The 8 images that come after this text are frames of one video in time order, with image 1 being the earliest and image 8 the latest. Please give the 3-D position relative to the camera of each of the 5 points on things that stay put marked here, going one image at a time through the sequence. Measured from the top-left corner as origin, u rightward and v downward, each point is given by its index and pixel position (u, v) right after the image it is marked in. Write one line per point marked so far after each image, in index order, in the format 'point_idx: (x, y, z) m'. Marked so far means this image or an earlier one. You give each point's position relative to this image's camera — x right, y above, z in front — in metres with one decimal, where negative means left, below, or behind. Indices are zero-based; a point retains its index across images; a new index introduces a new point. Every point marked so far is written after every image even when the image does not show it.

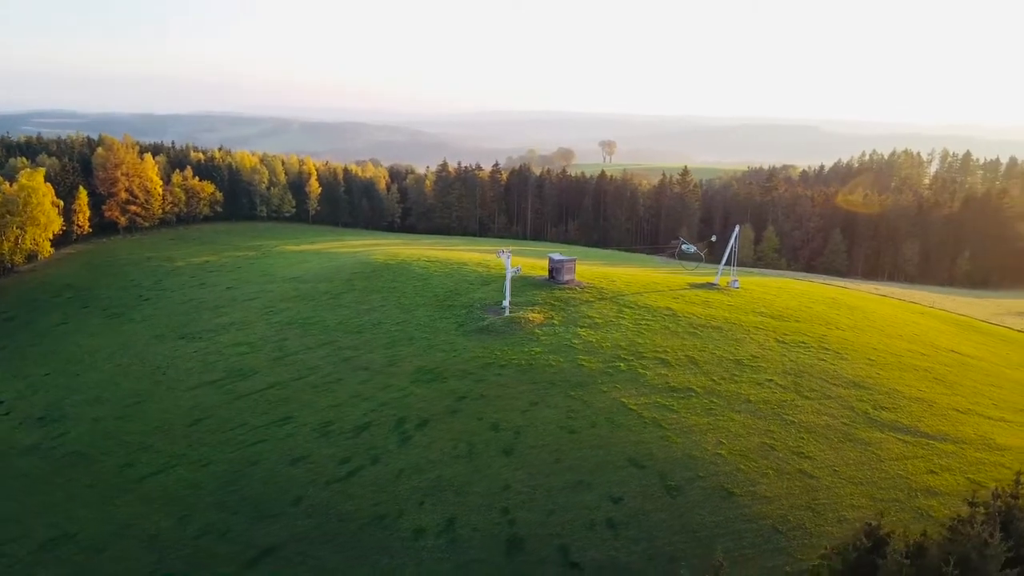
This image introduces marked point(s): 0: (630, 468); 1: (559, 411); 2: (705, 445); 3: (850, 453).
0: (+3.3, -5.0, +16.7) m
1: (+1.5, -4.0, +19.5) m
2: (+6.0, -4.8, +18.7) m
3: (+11.3, -5.5, +20.0) m
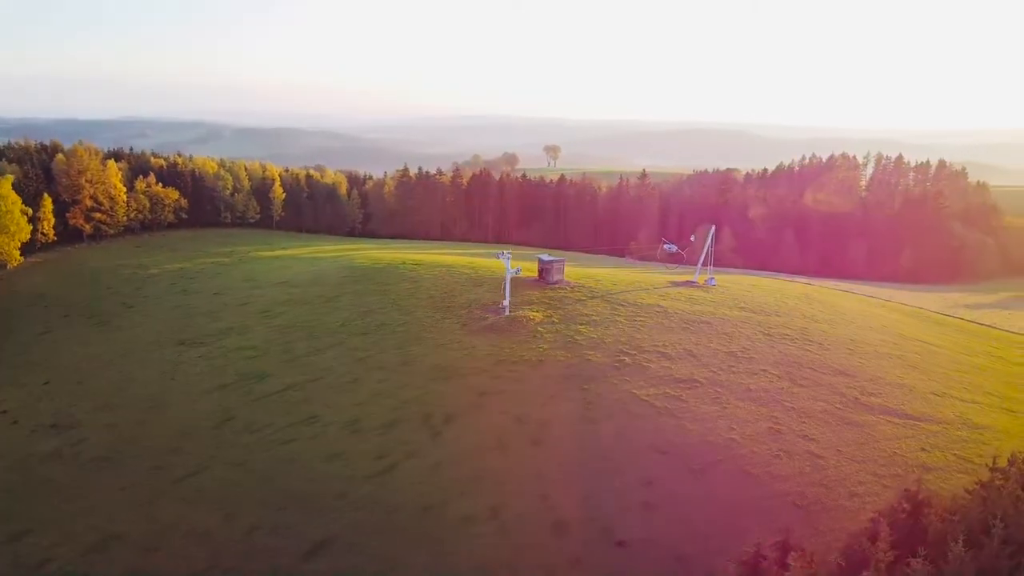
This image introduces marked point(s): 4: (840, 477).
0: (+4.1, -4.8, +17.4) m
1: (+2.2, -3.8, +20.2) m
2: (+6.7, -4.6, +19.6) m
3: (+11.9, -5.2, +21.3) m
4: (+9.7, -5.6, +17.7) m
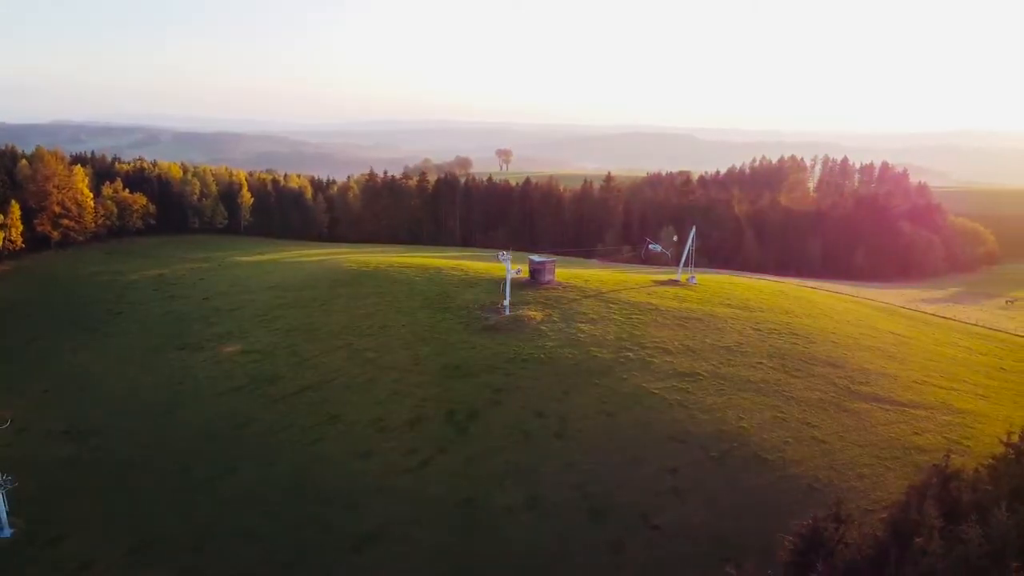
0: (+4.8, -4.7, +18.1) m
1: (+2.8, -3.7, +20.7) m
2: (+7.3, -4.4, +20.4) m
3: (+12.4, -4.9, +22.3) m
4: (+10.4, -5.4, +18.6) m
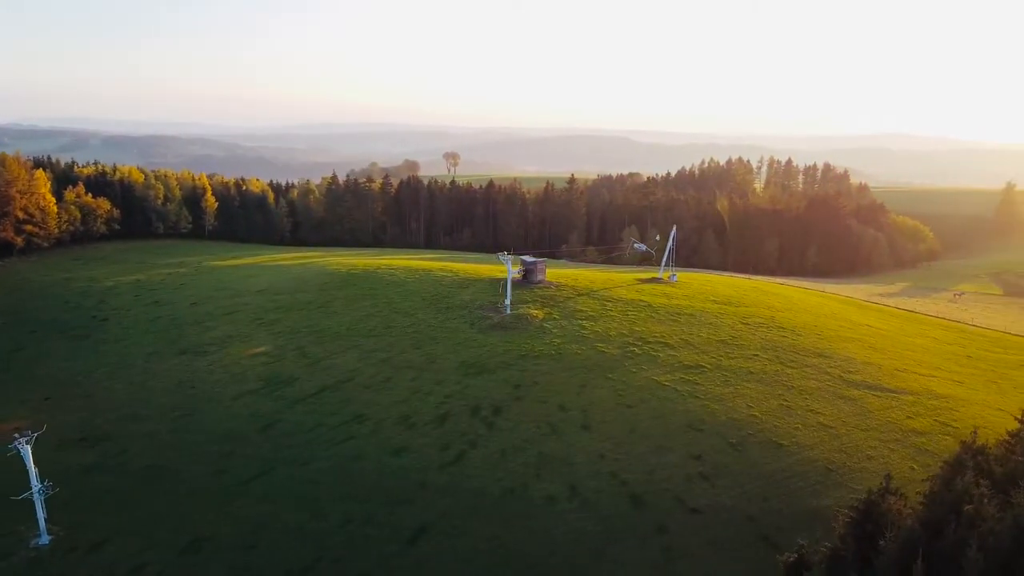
0: (+5.6, -4.5, +18.7) m
1: (+3.4, -3.6, +21.2) m
2: (+8.0, -4.2, +21.1) m
3: (+13.0, -4.6, +23.3) m
4: (+11.1, -5.1, +19.6) m
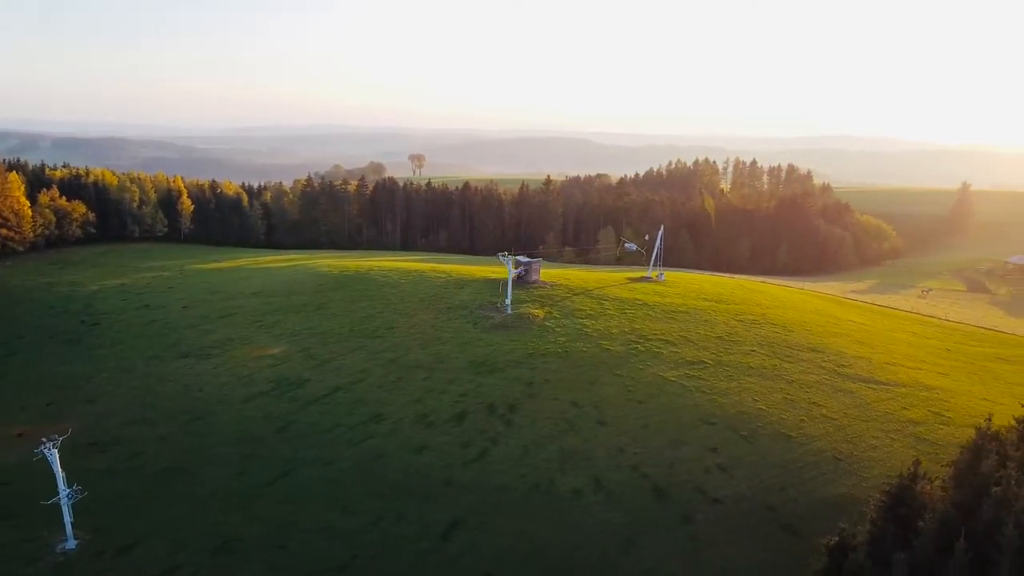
0: (+6.1, -4.4, +19.1) m
1: (+3.8, -3.5, +21.6) m
2: (+8.4, -4.1, +21.6) m
3: (+13.3, -4.5, +24.0) m
4: (+11.6, -4.9, +20.2) m
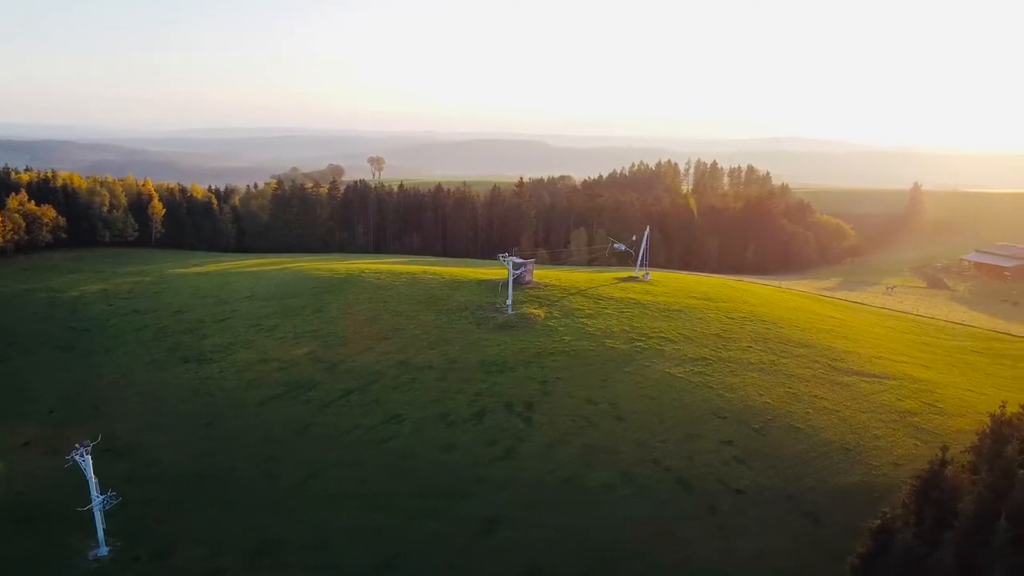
0: (+6.7, -4.3, +19.6) m
1: (+4.3, -3.5, +22.0) m
2: (+8.8, -4.0, +22.2) m
3: (+13.7, -4.3, +24.8) m
4: (+12.1, -4.8, +20.9) m
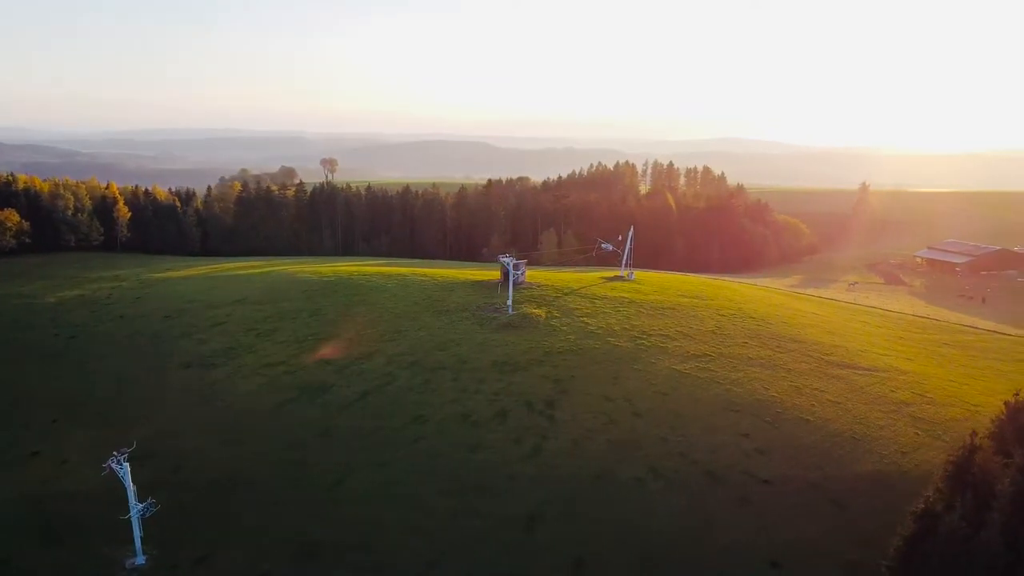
0: (+7.3, -4.2, +20.1) m
1: (+4.8, -3.4, +22.4) m
2: (+9.3, -3.9, +22.9) m
3: (+14.0, -4.1, +25.7) m
4: (+12.7, -4.6, +21.7) m
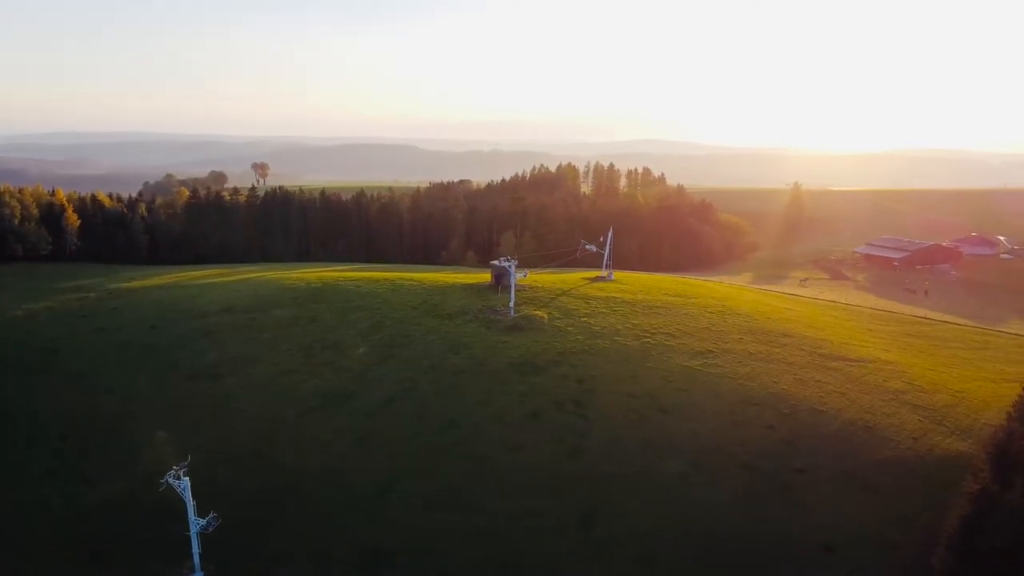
0: (+8.2, -4.1, +20.8) m
1: (+5.5, -3.4, +22.9) m
2: (+10.0, -3.8, +23.6) m
3: (+14.5, -3.9, +26.8) m
4: (+13.5, -4.5, +22.7) m
